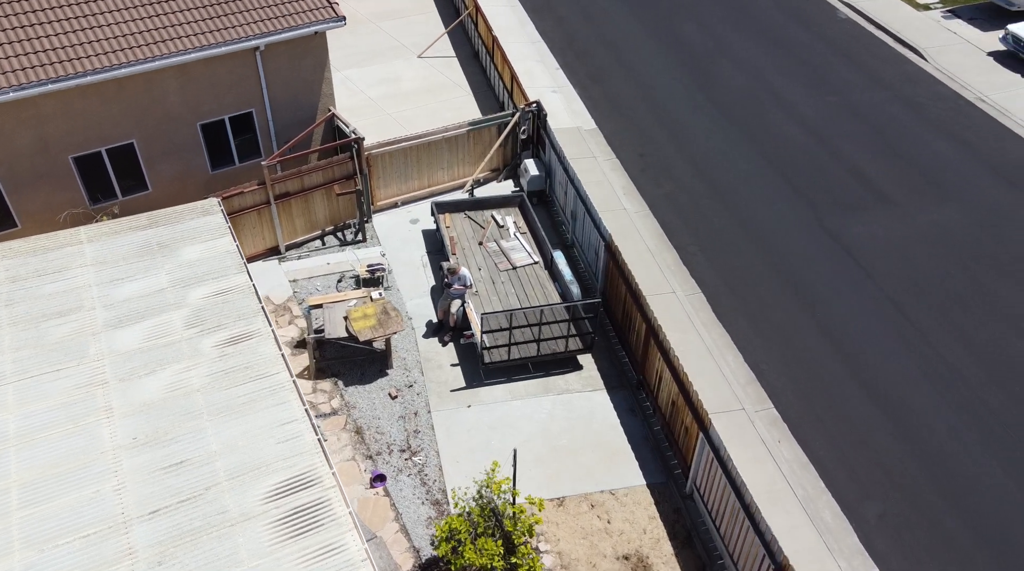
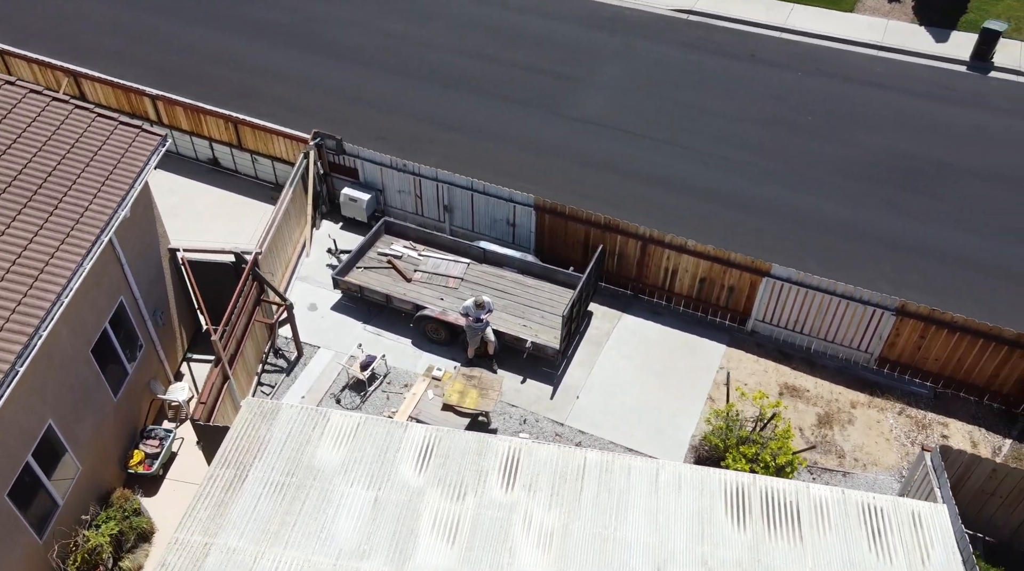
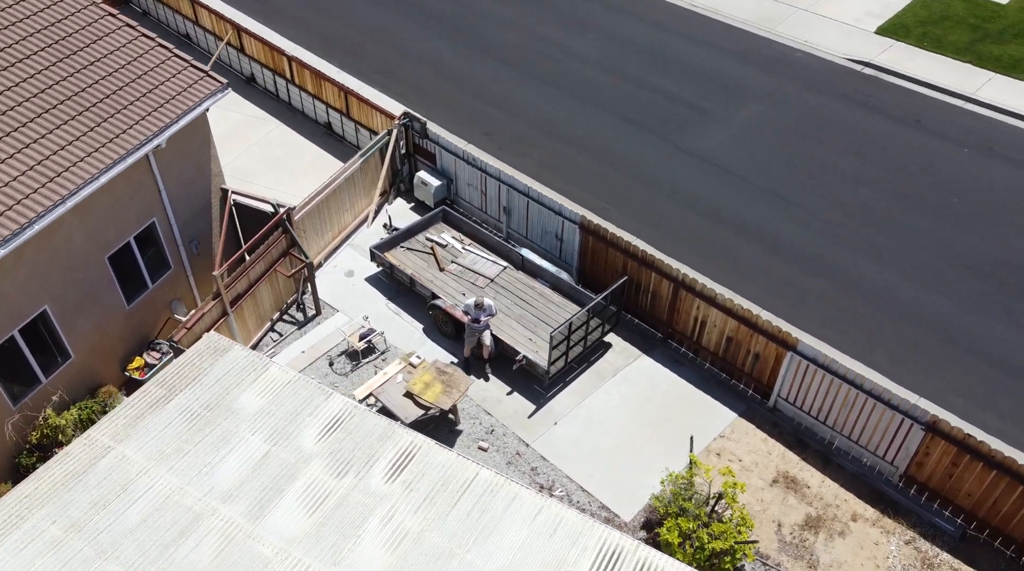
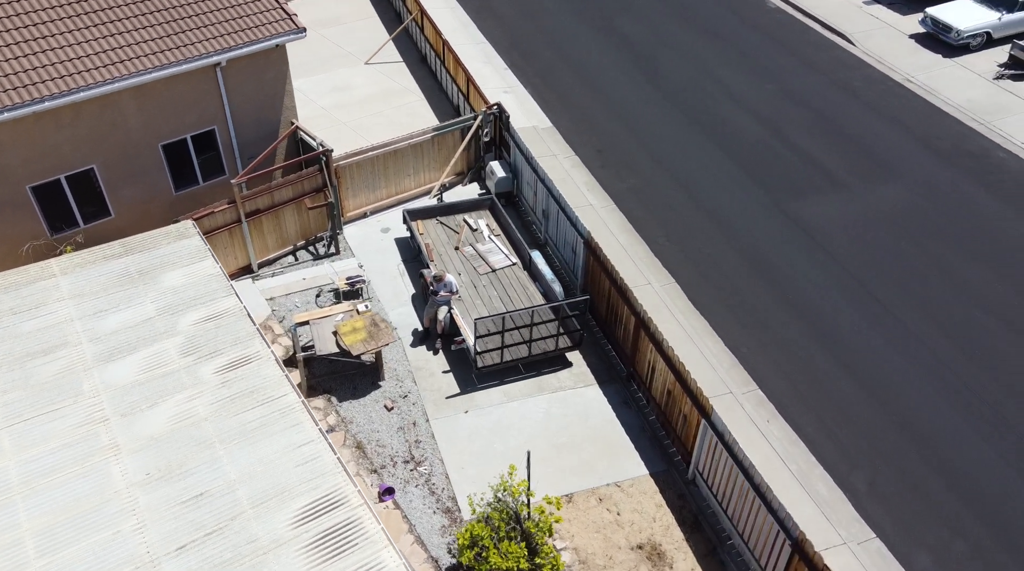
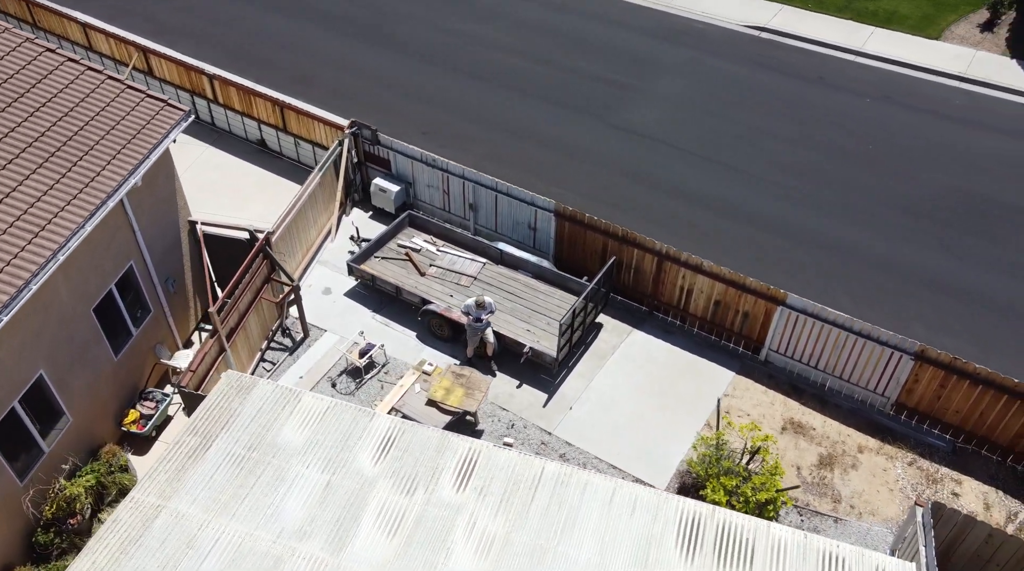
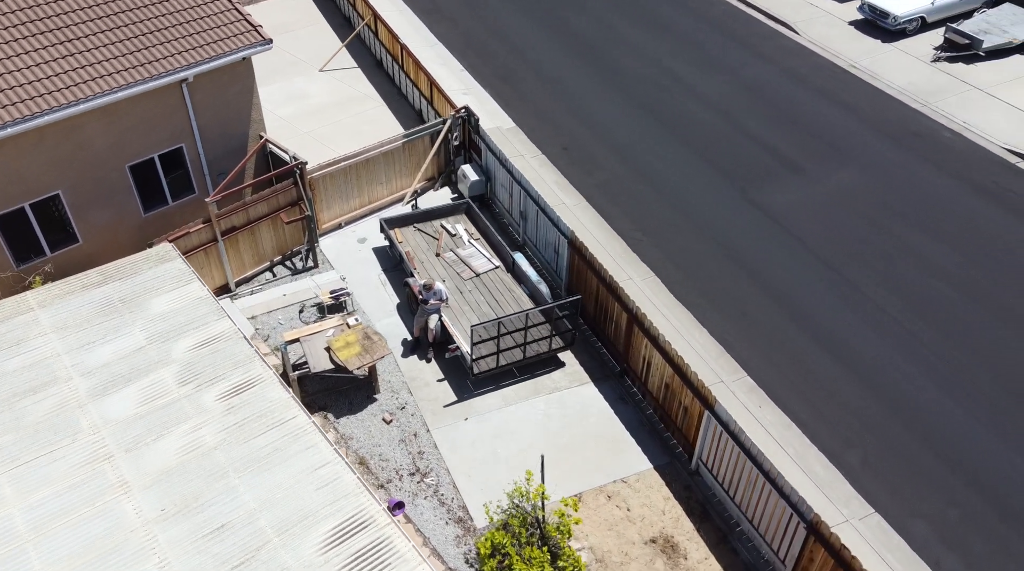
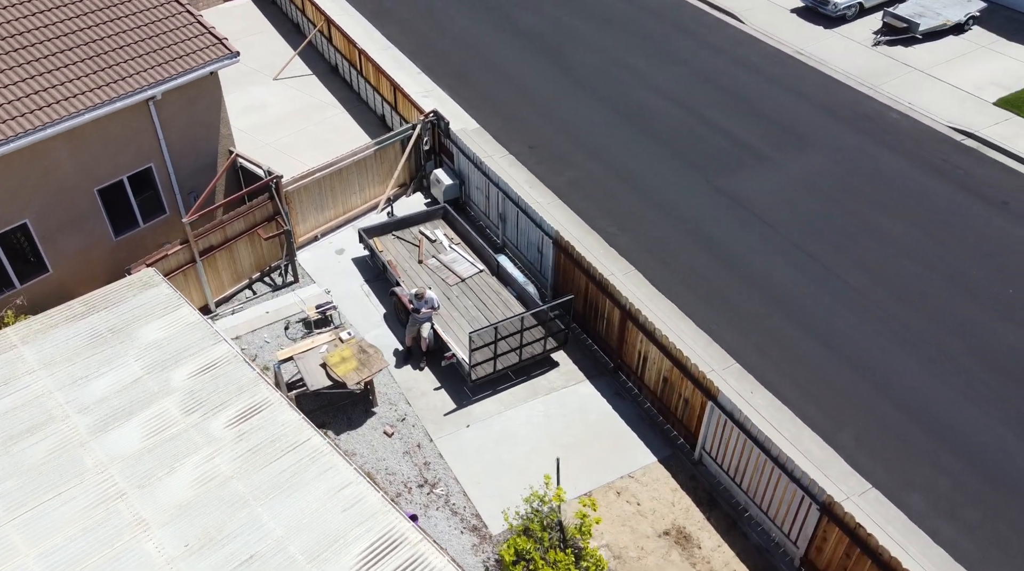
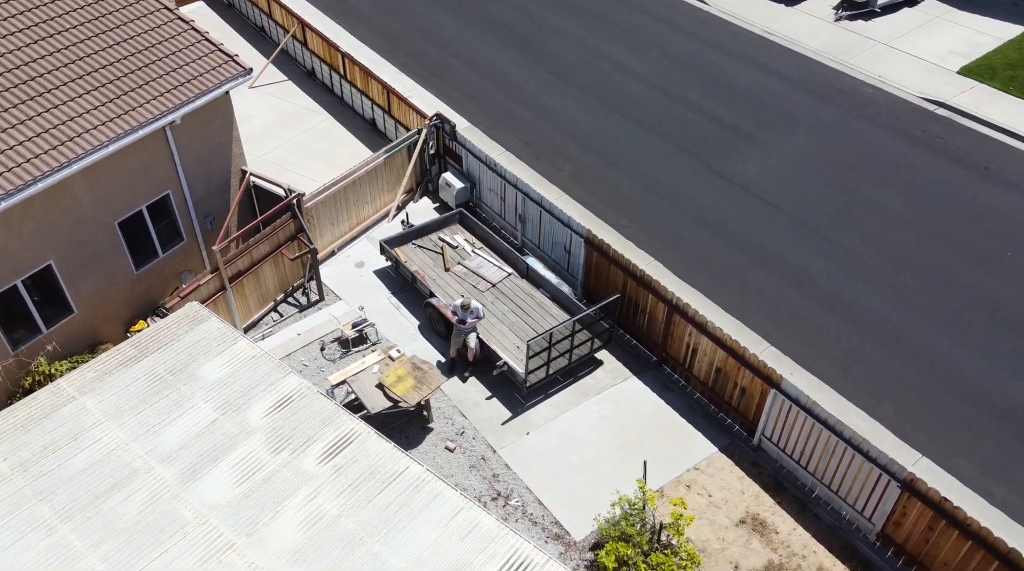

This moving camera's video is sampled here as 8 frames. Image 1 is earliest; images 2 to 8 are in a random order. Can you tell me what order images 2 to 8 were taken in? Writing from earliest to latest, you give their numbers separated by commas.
4, 6, 7, 8, 3, 5, 2
